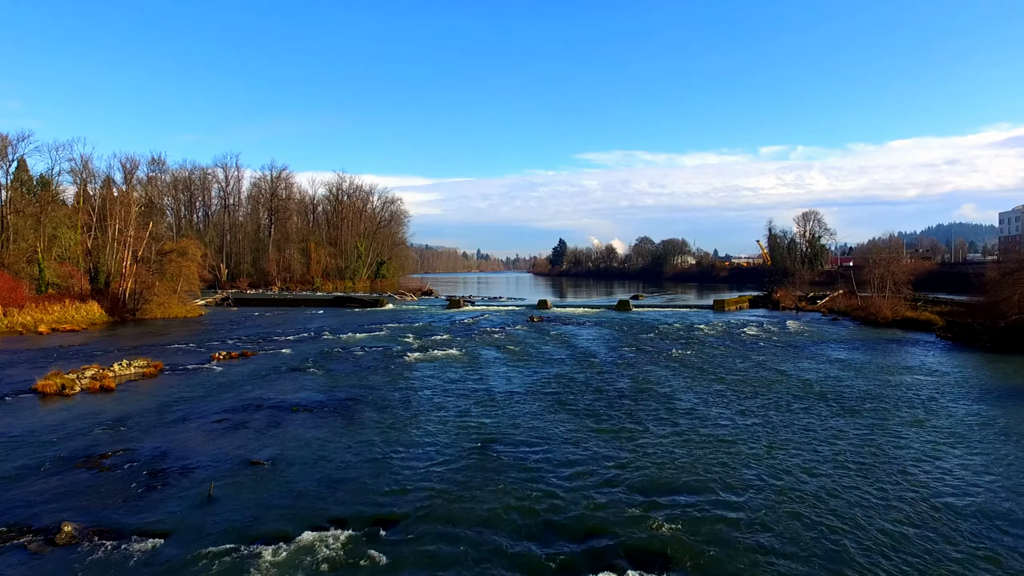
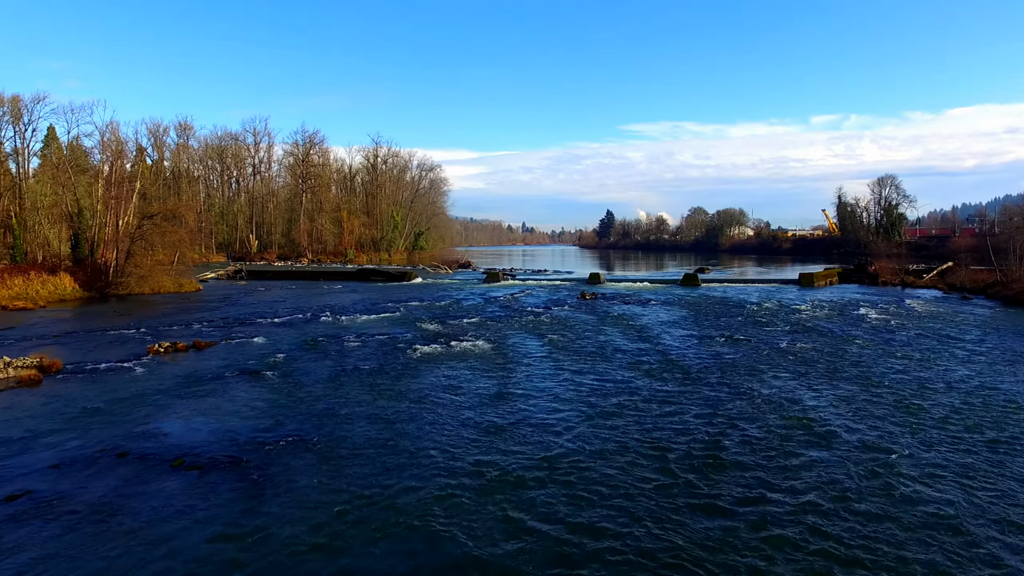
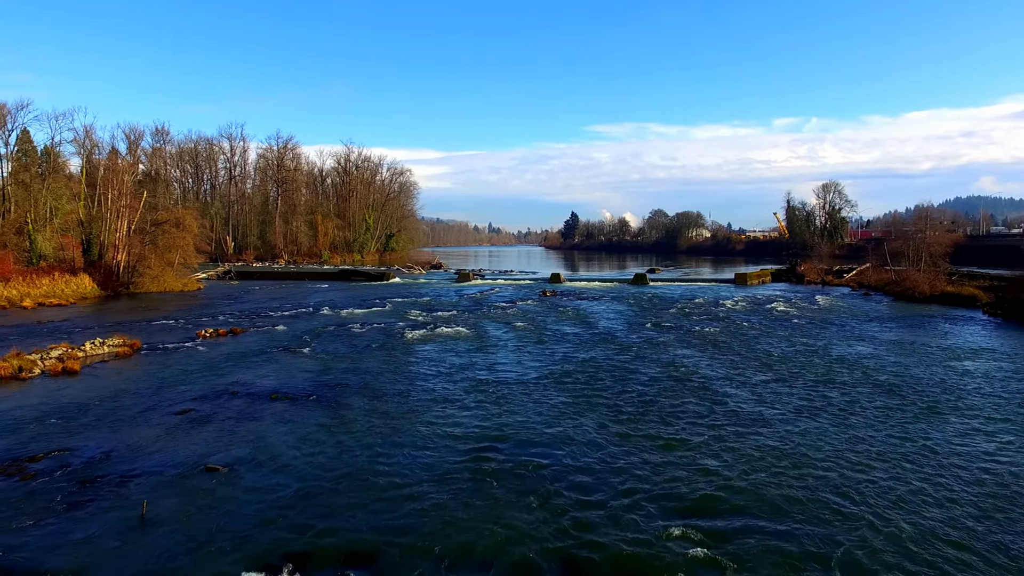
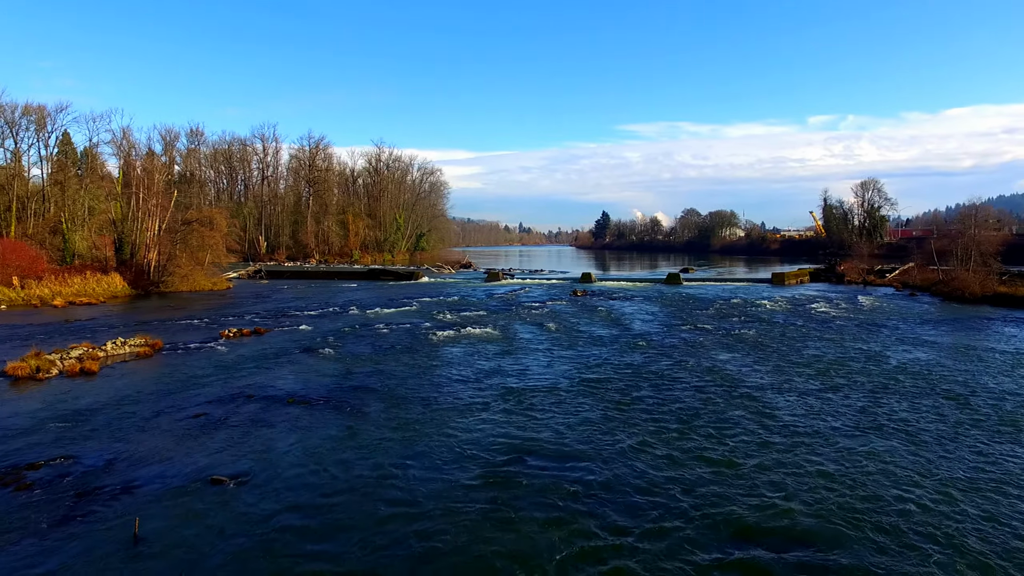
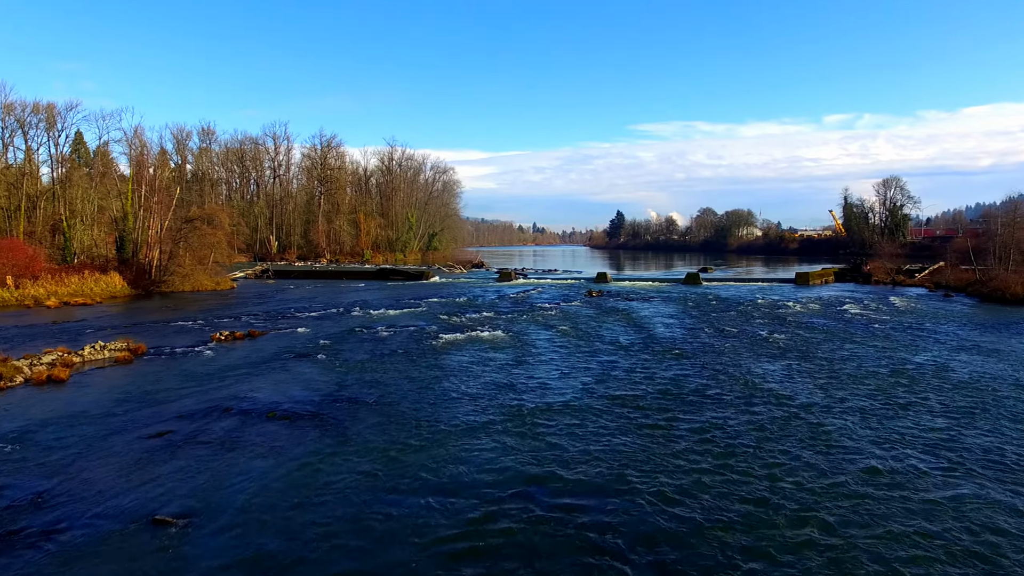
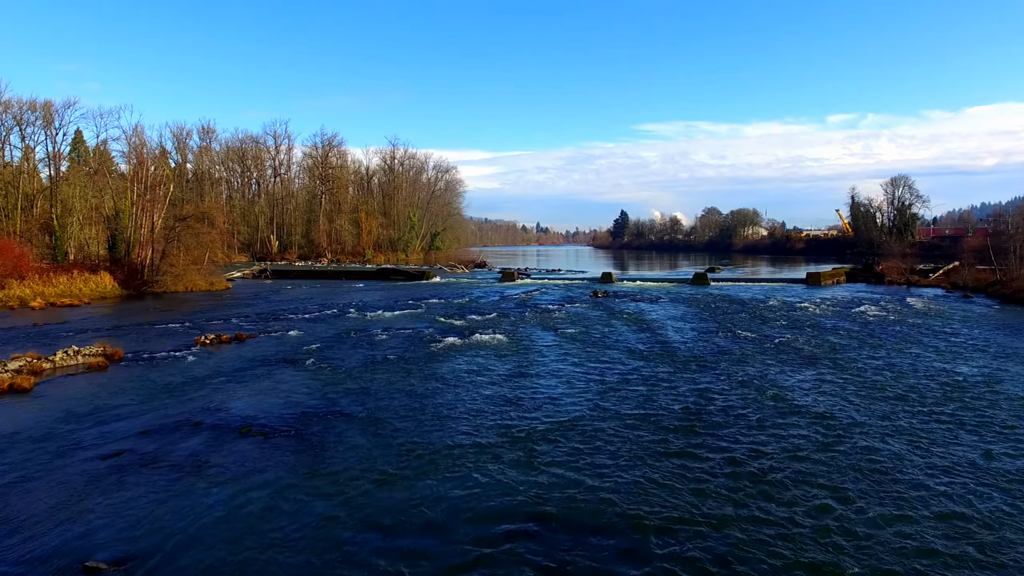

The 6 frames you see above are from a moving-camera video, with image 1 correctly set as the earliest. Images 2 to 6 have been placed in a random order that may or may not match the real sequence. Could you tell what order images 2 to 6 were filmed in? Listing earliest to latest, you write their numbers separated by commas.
3, 4, 5, 6, 2
